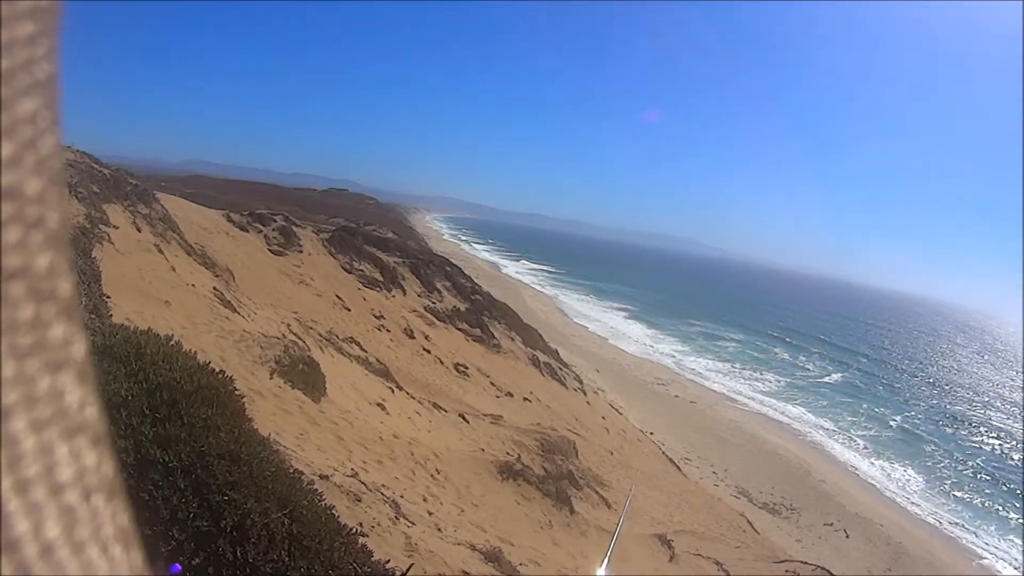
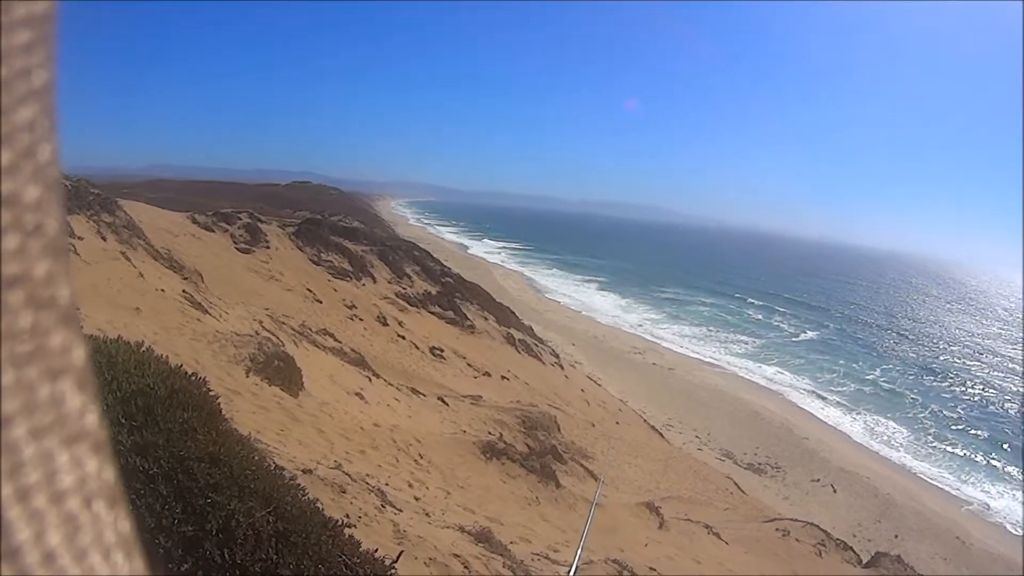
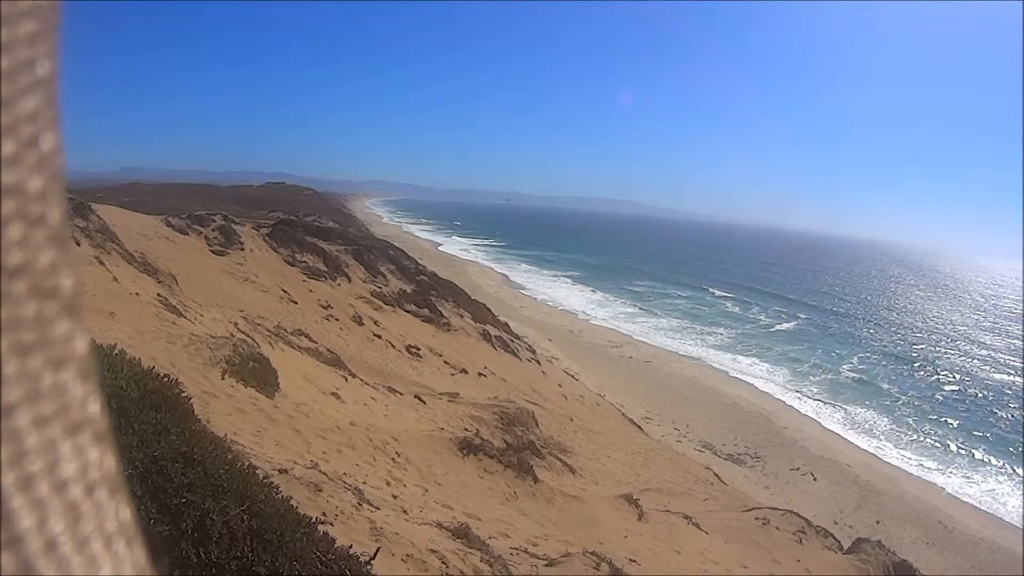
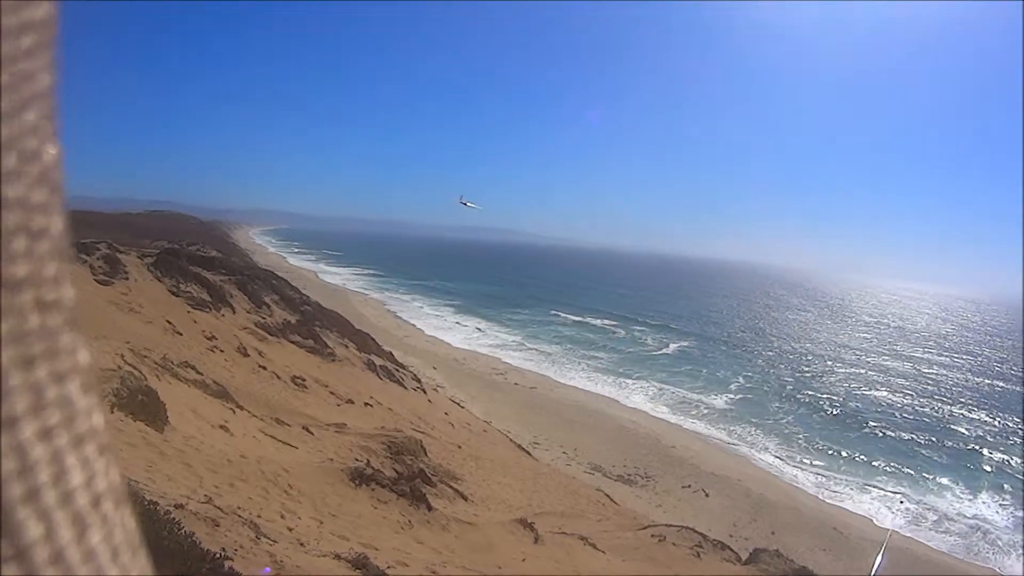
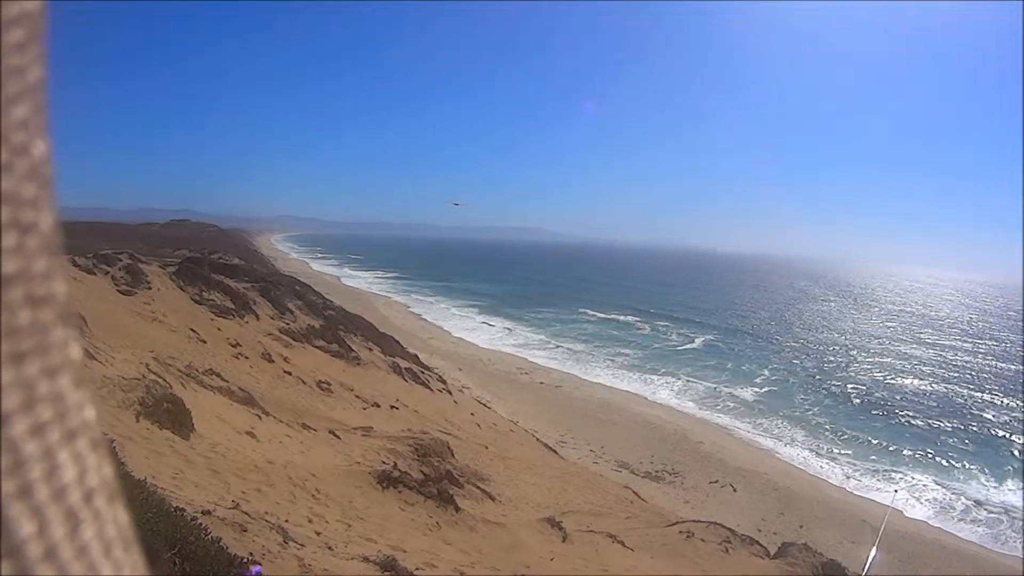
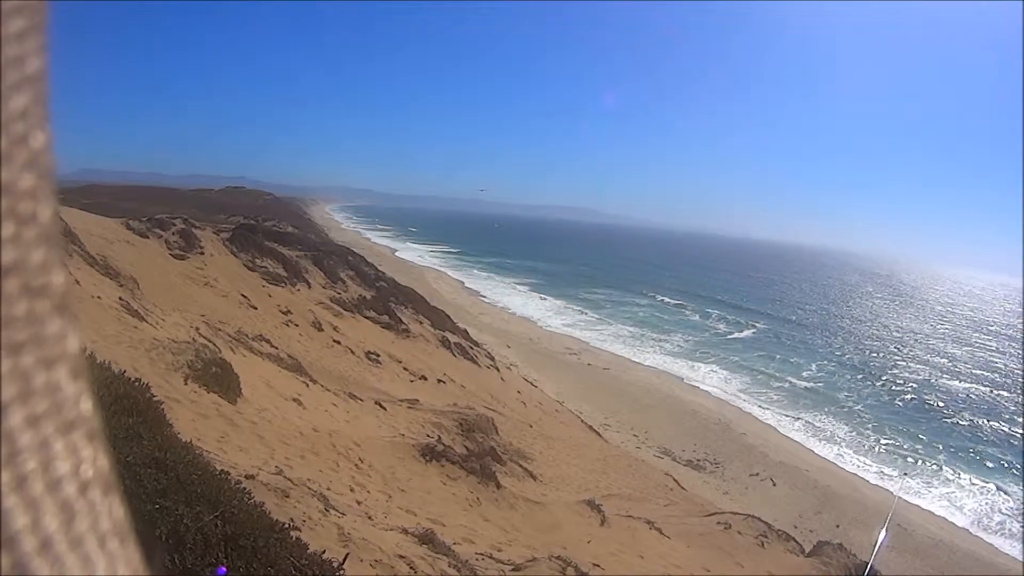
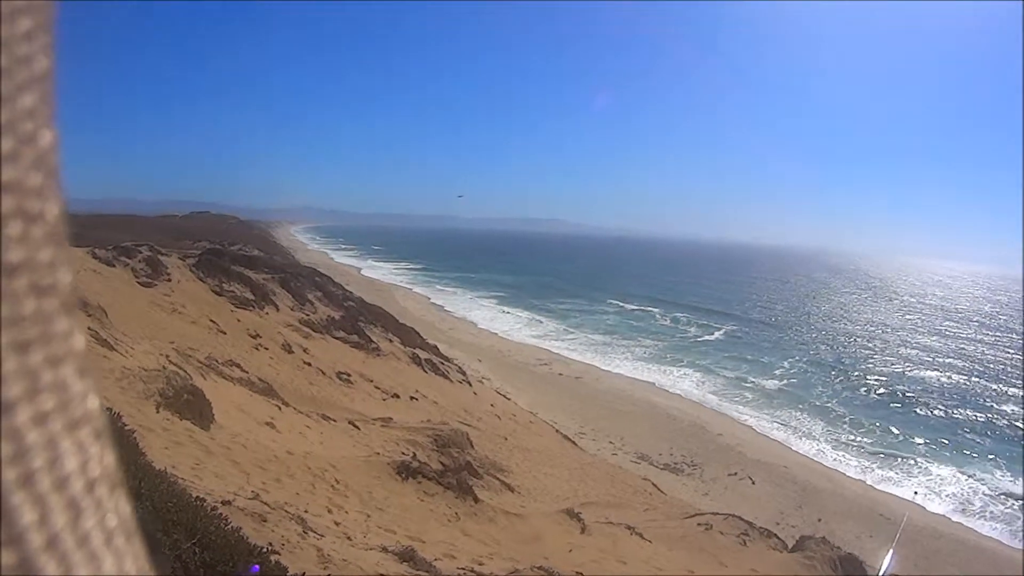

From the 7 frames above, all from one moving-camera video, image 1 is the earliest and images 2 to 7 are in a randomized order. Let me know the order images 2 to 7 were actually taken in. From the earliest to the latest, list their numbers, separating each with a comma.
2, 3, 6, 7, 5, 4
